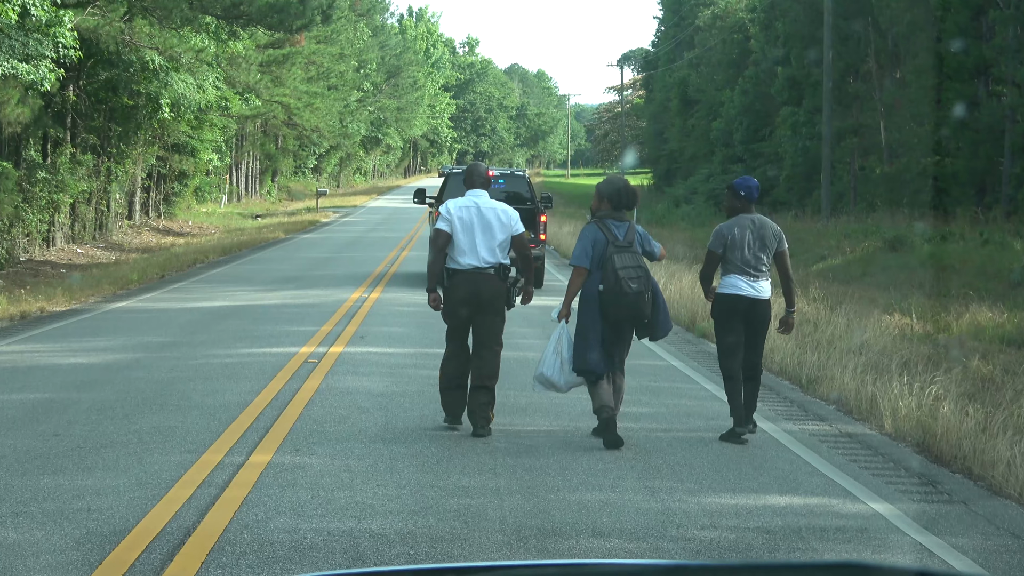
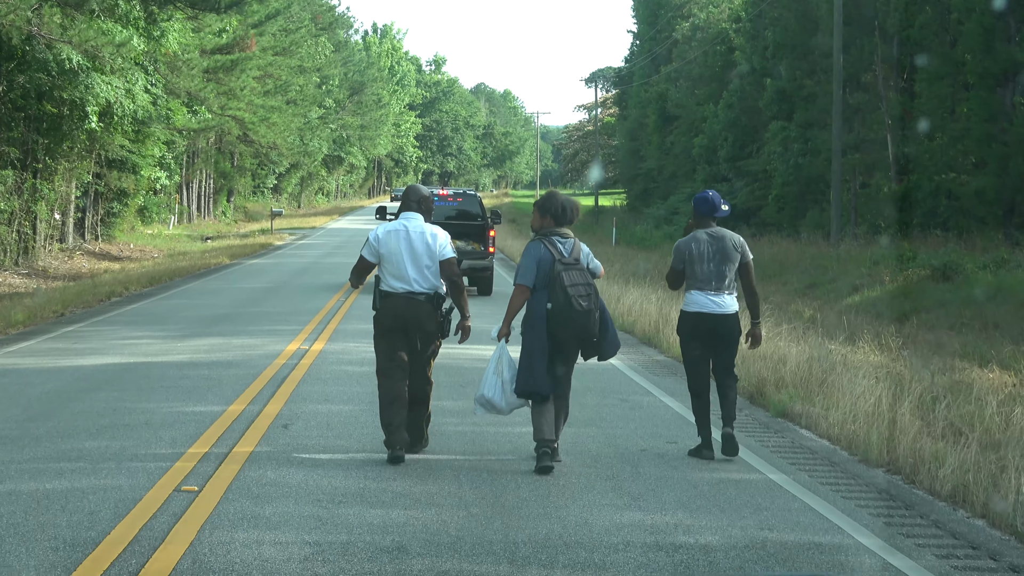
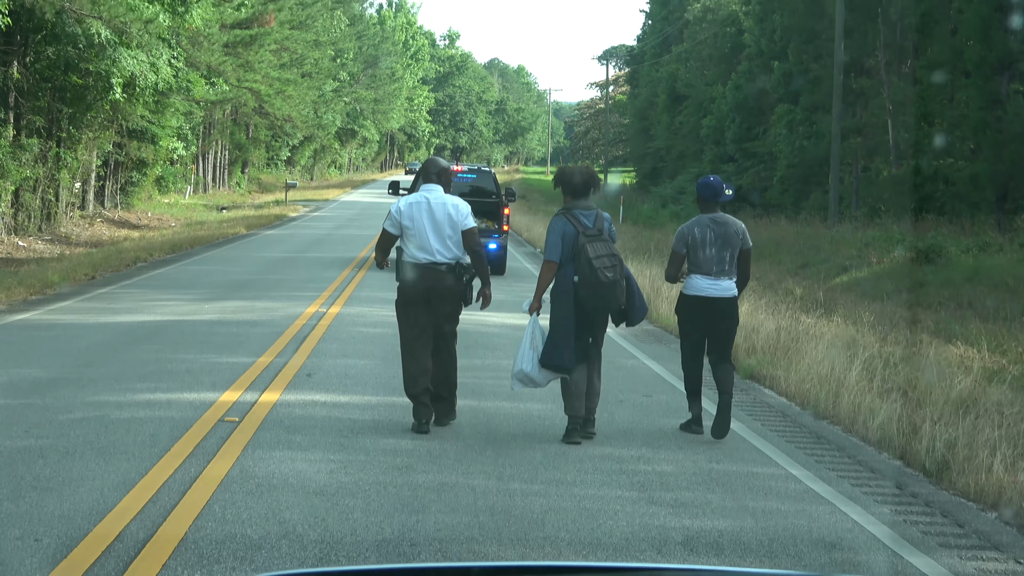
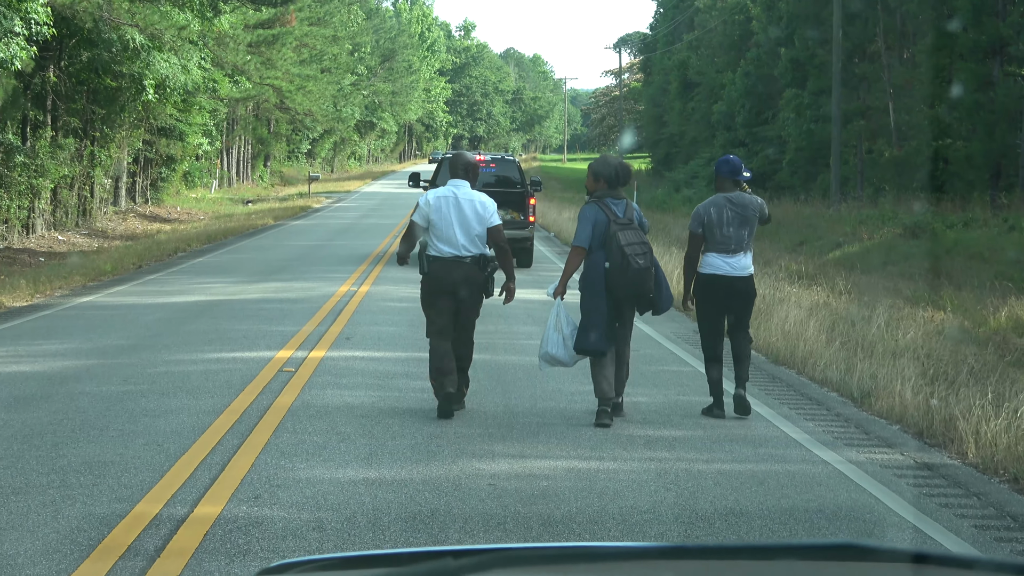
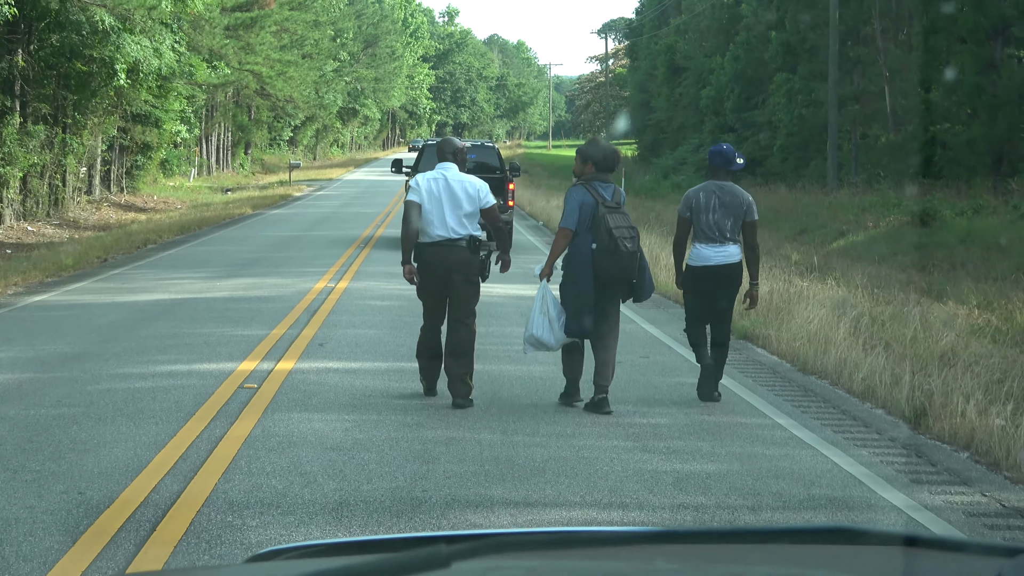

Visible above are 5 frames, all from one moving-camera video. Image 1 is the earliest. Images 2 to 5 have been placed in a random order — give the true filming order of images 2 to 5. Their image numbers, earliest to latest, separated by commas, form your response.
4, 5, 3, 2
